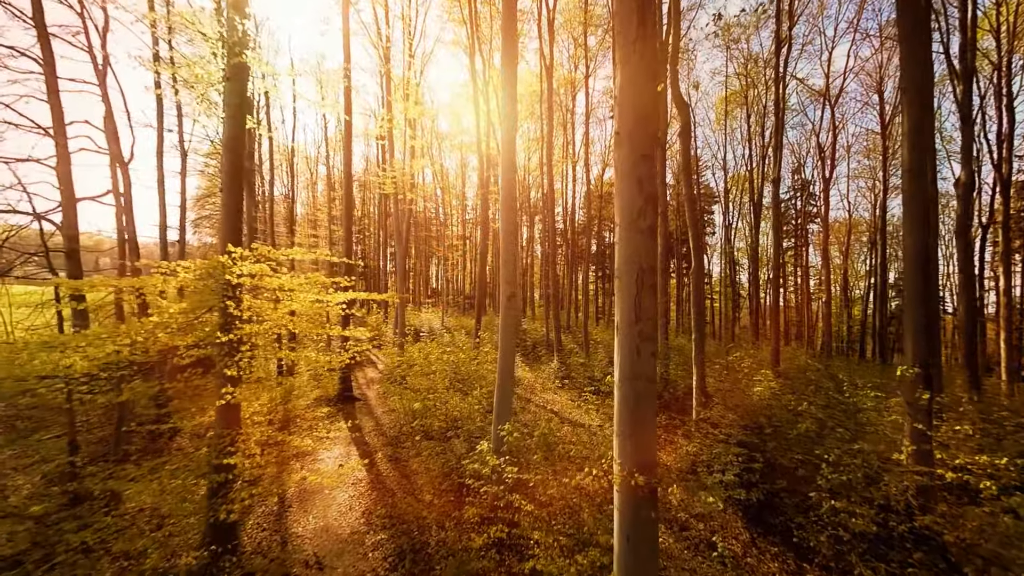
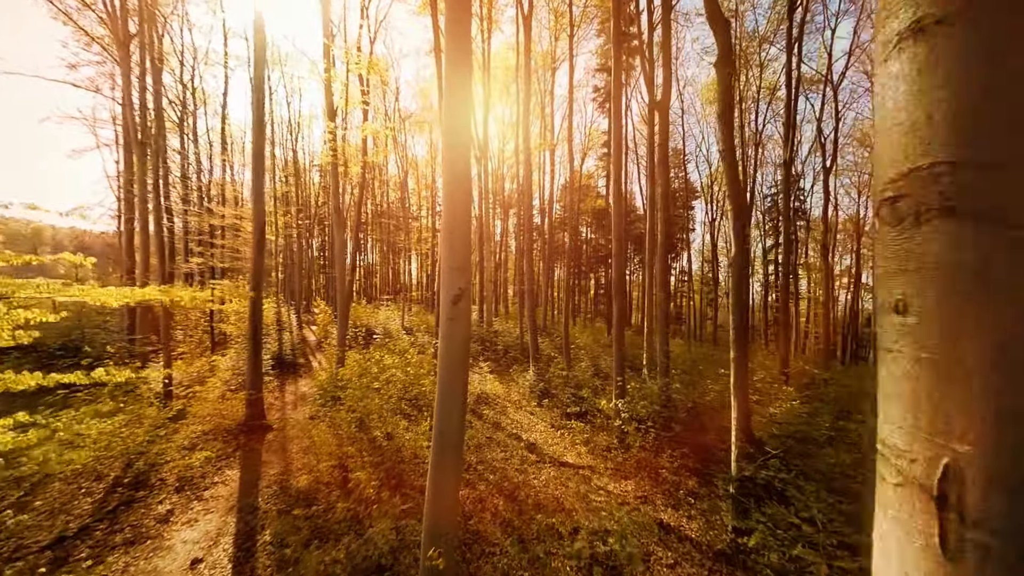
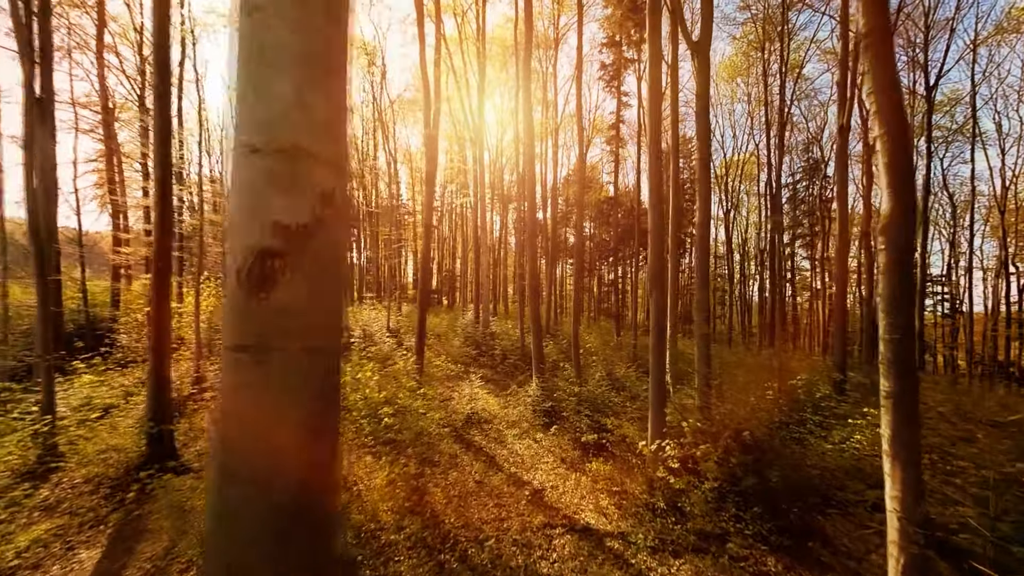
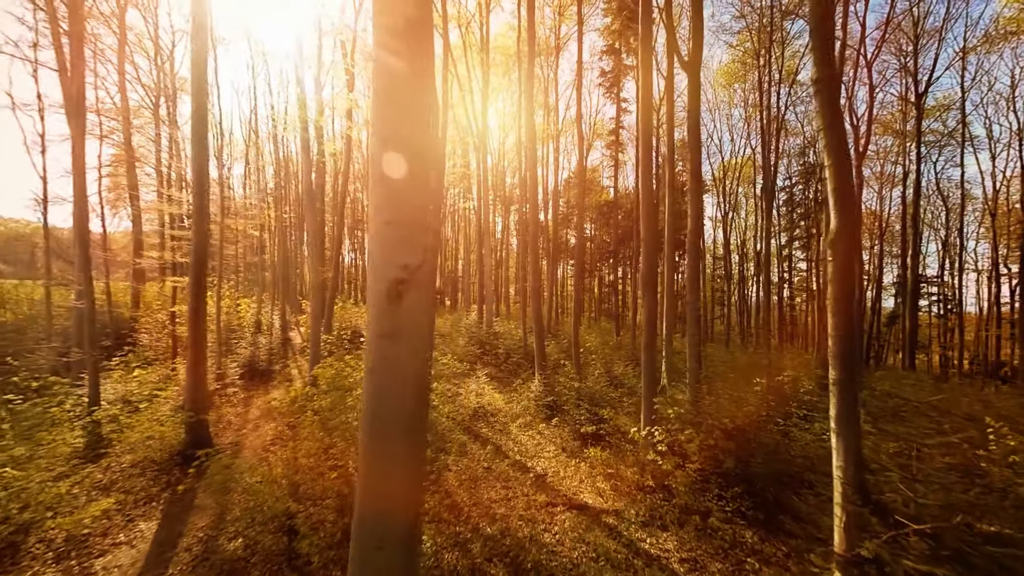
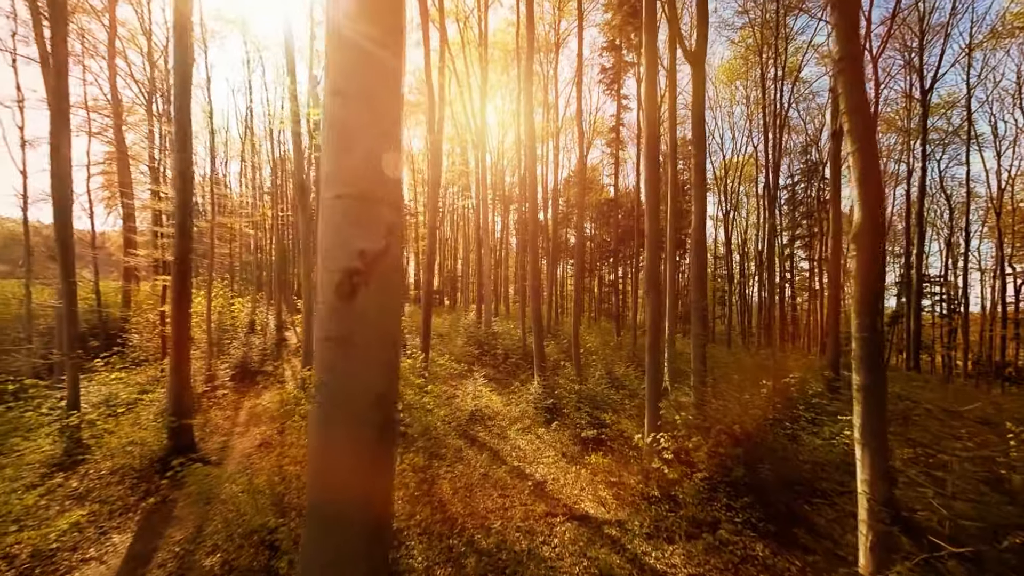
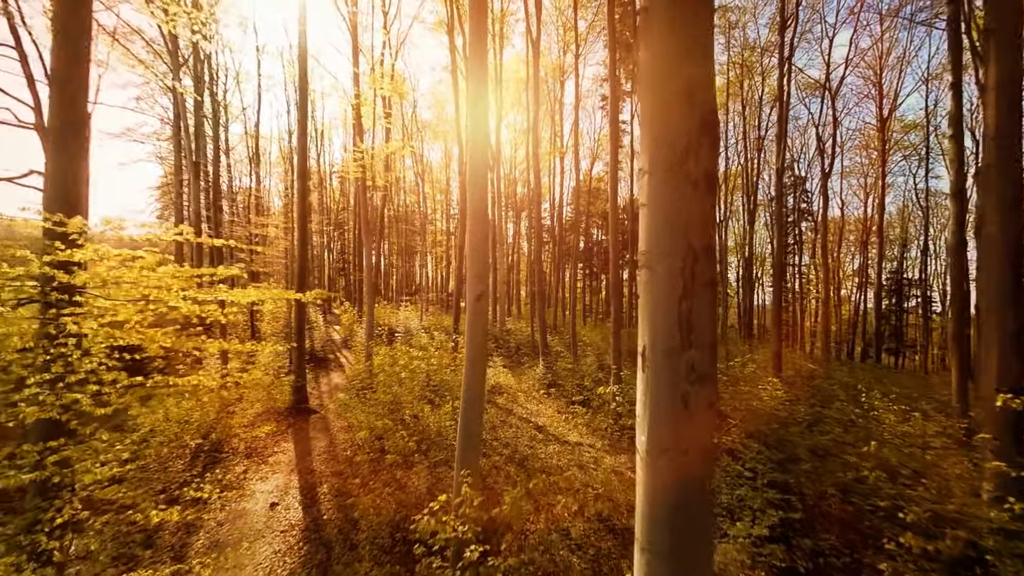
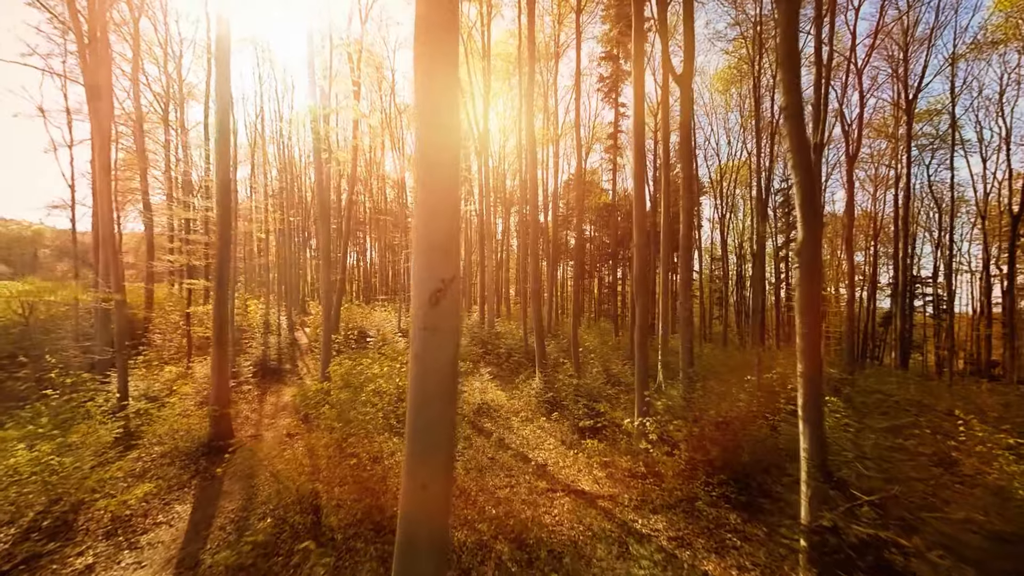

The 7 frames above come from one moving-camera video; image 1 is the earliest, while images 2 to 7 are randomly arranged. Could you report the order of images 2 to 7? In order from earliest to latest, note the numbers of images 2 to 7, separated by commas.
6, 2, 7, 4, 5, 3
